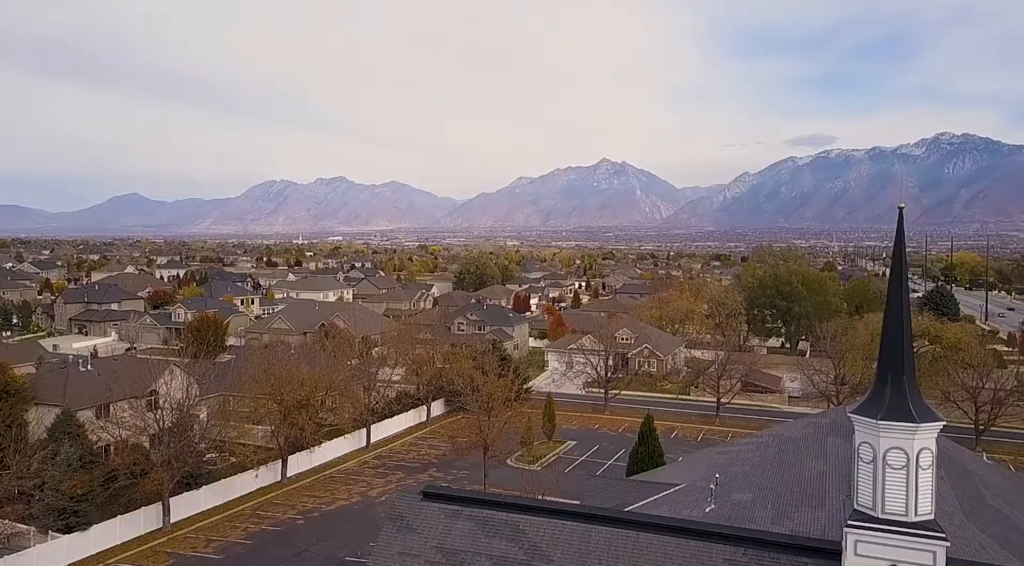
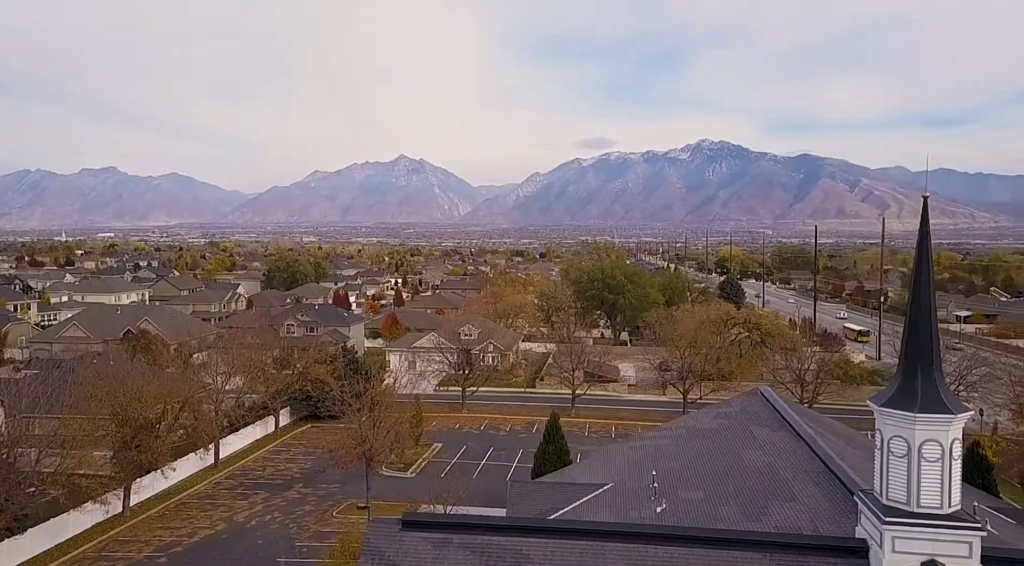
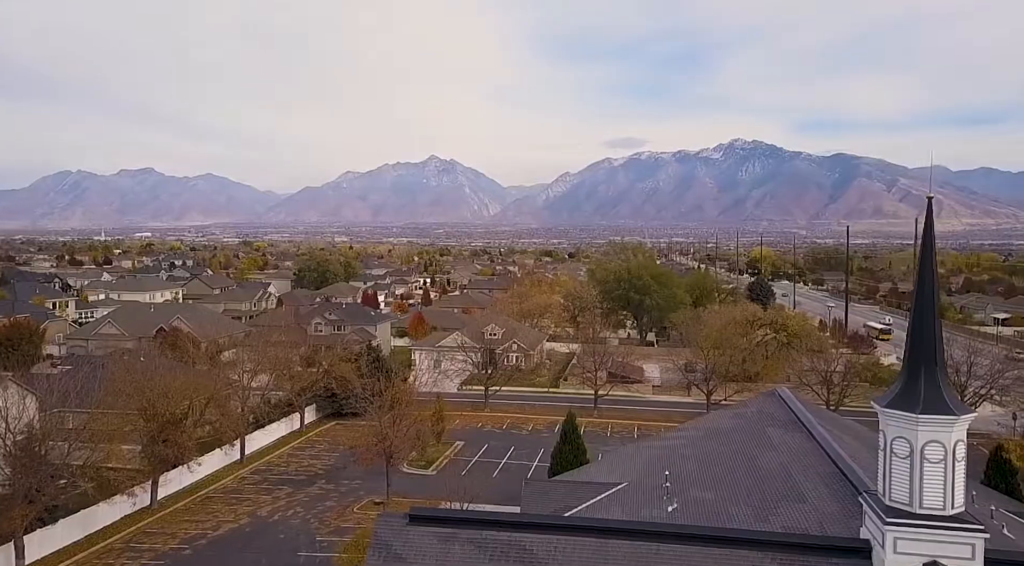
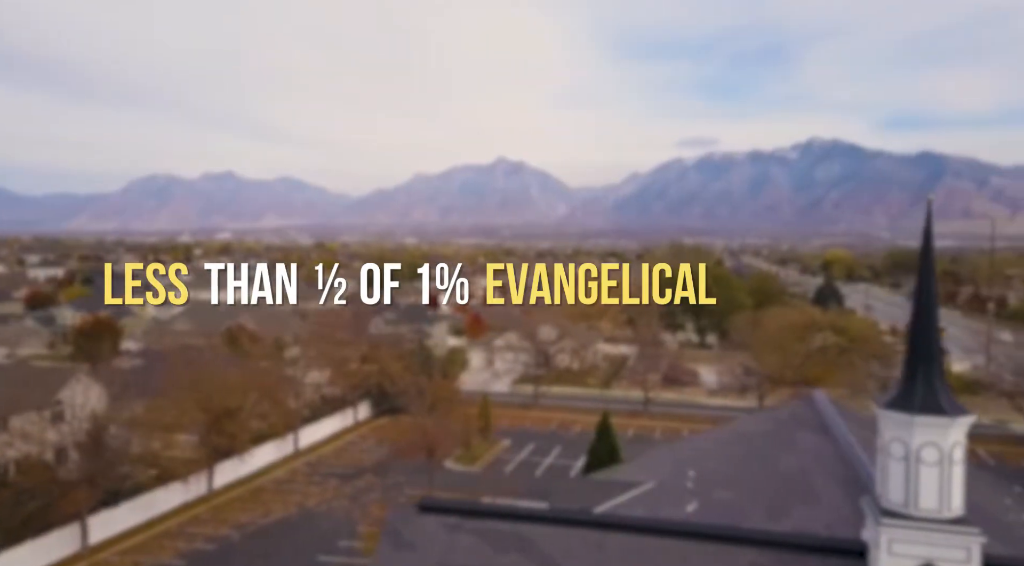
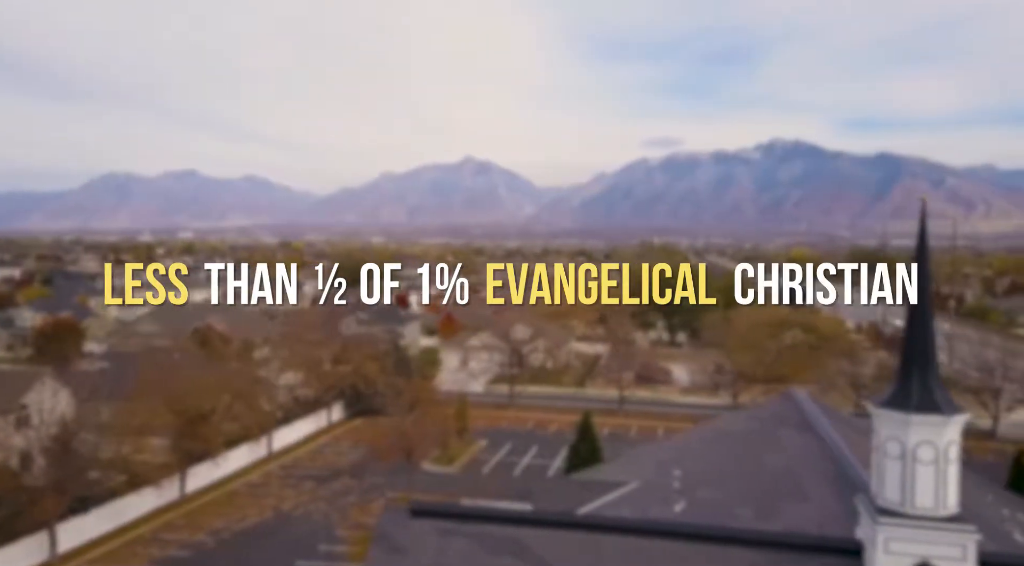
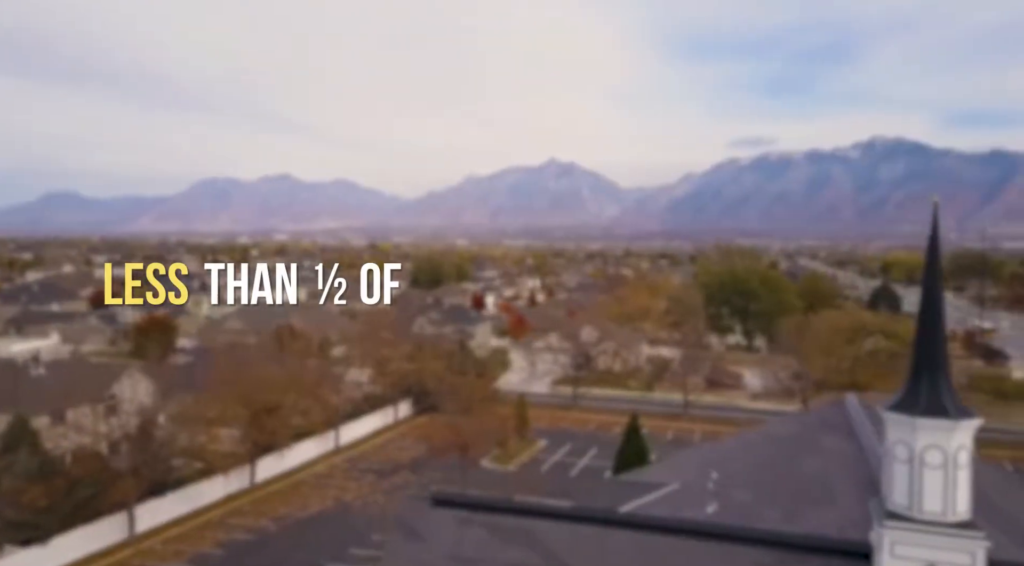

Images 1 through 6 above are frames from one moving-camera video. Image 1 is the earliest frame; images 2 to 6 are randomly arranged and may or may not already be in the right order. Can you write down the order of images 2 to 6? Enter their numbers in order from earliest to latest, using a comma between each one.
6, 4, 5, 3, 2
